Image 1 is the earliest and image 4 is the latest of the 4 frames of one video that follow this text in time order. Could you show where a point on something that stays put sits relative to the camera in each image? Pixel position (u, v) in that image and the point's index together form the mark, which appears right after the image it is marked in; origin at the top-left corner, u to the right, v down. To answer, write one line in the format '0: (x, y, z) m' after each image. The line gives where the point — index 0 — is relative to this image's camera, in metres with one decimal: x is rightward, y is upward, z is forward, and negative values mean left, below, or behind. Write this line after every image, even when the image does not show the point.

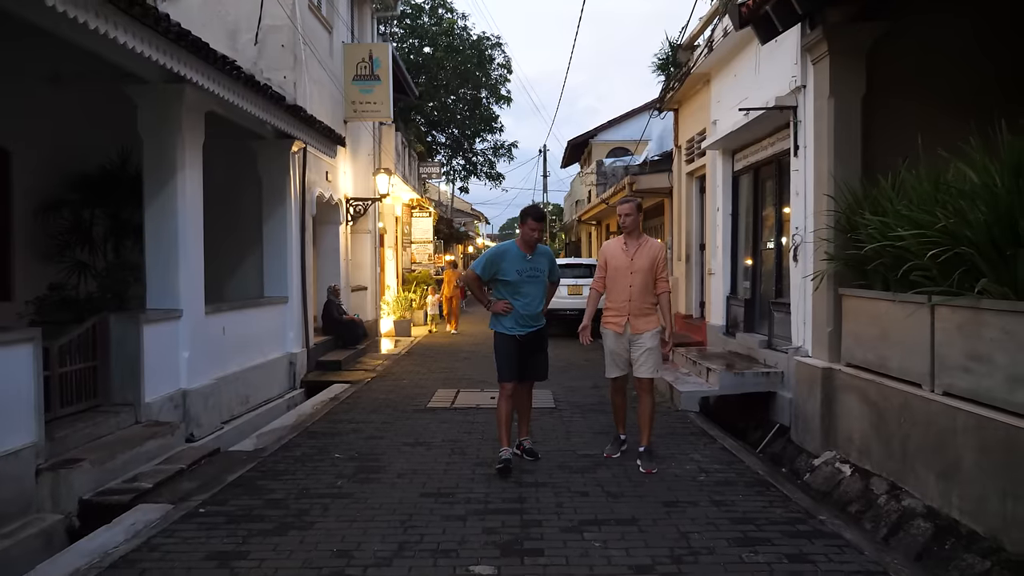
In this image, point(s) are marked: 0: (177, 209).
0: (-2.9, +0.7, +6.6) m
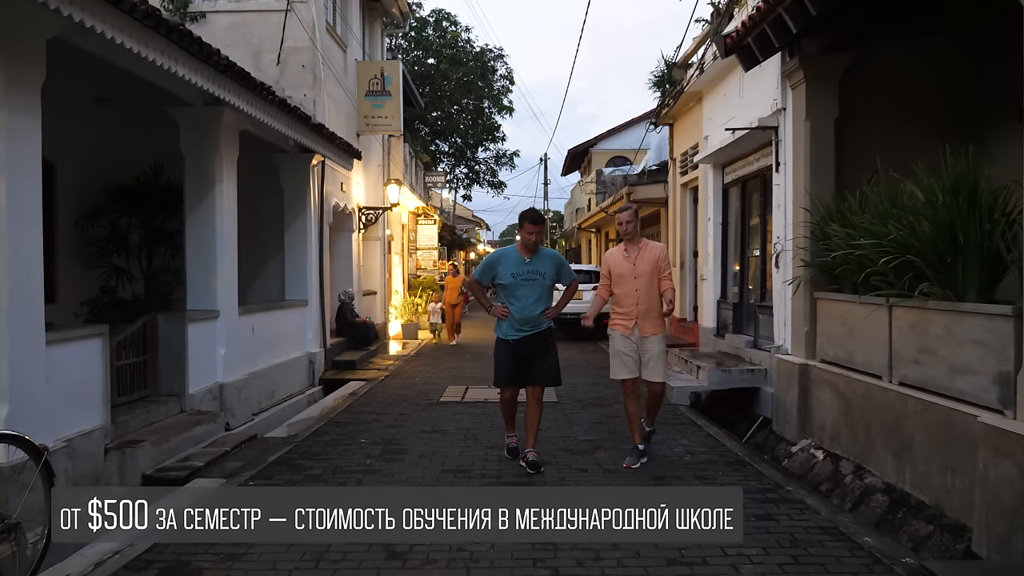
0: (-2.8, +0.7, +7.3) m
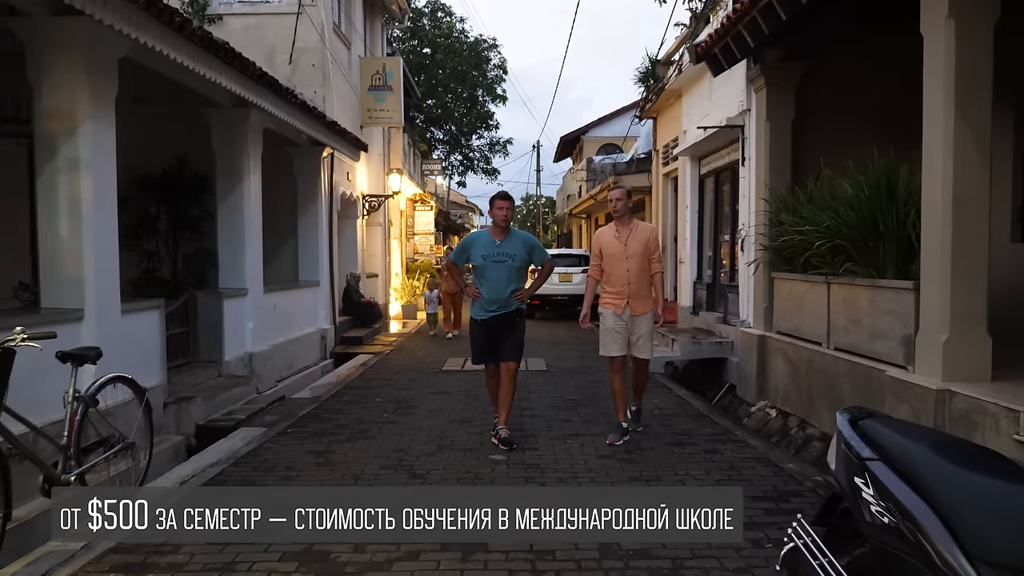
0: (-2.9, +0.9, +8.3) m
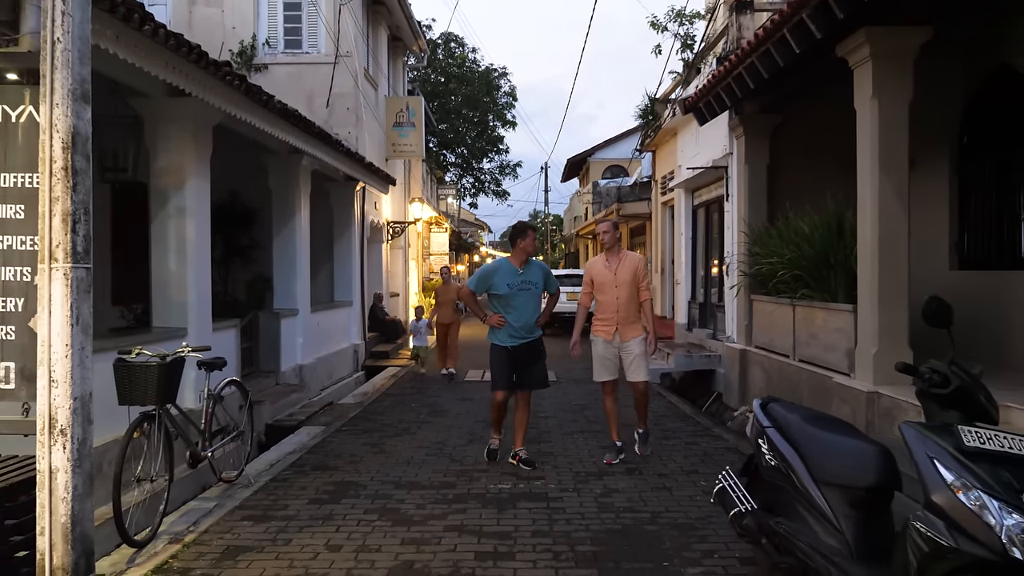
0: (-2.7, +0.6, +9.6) m
